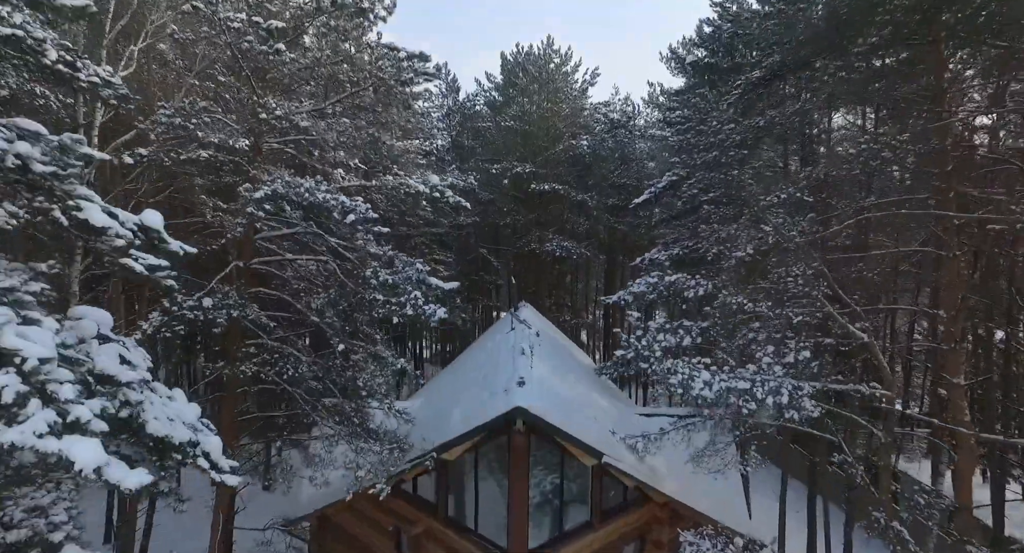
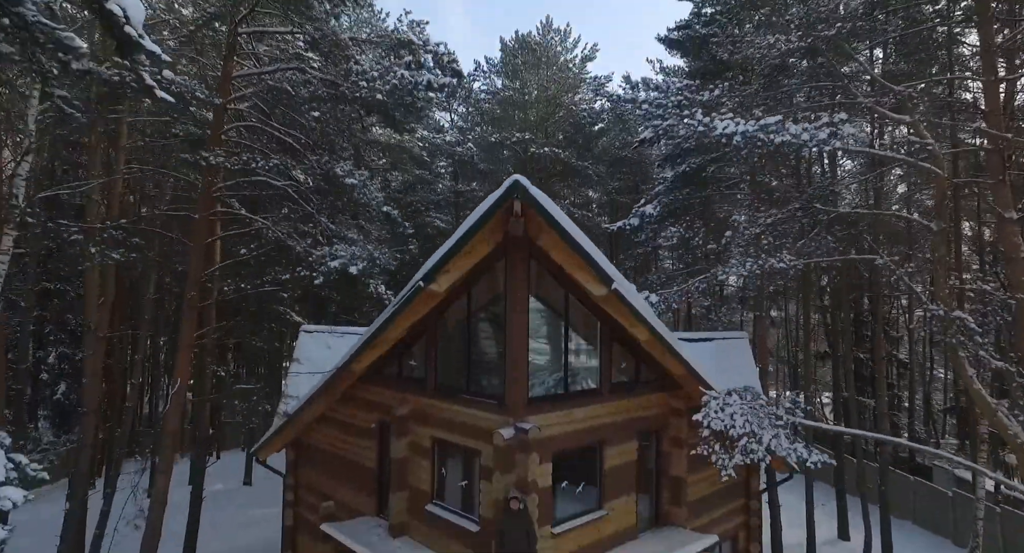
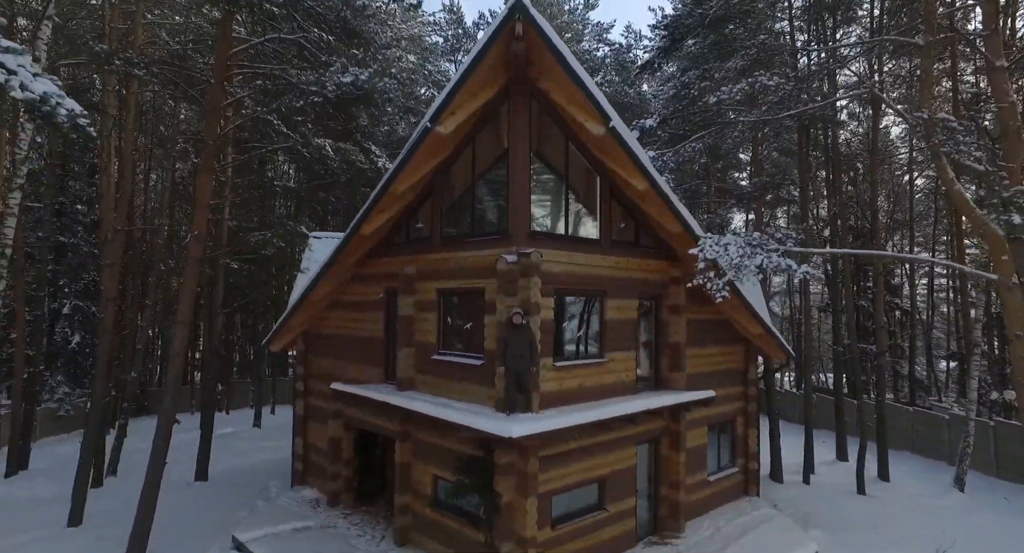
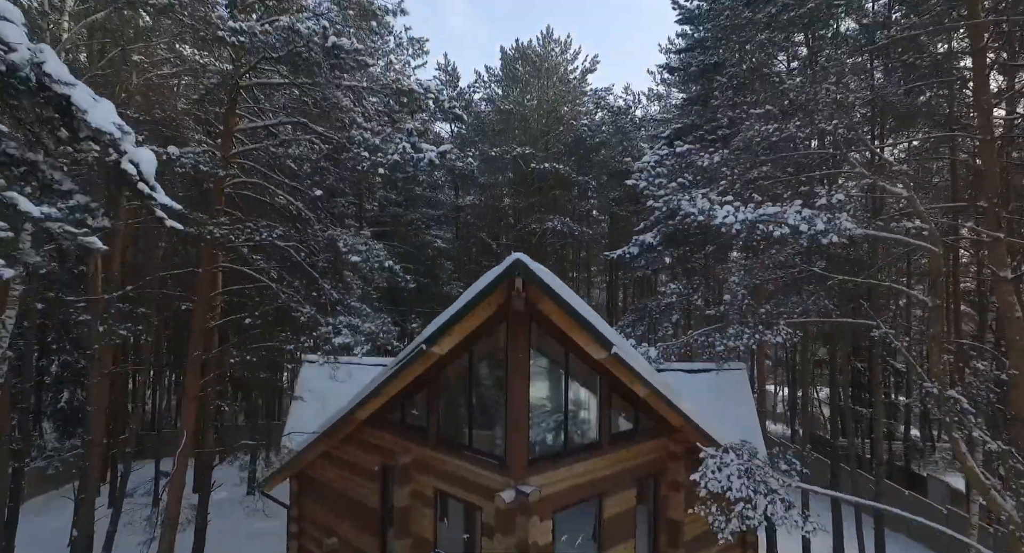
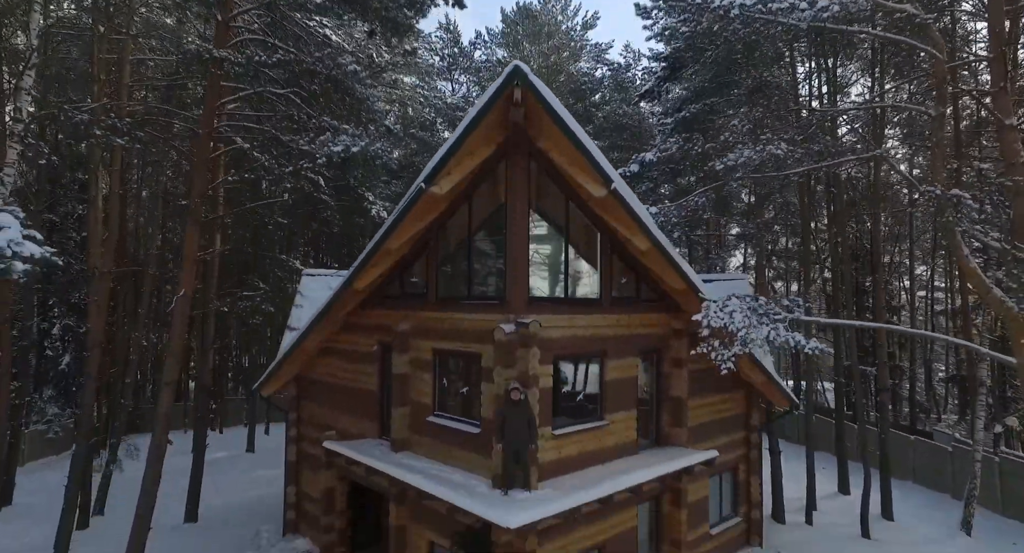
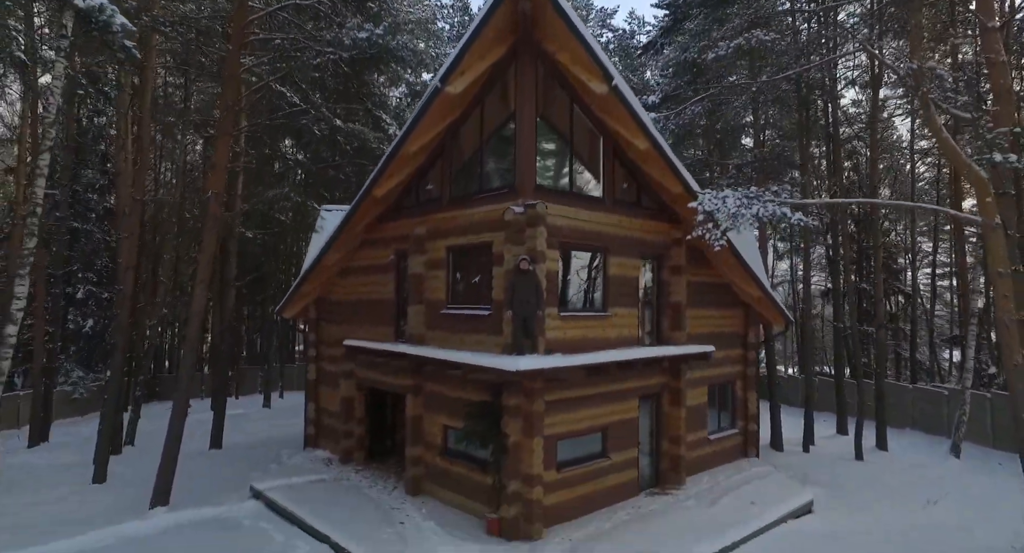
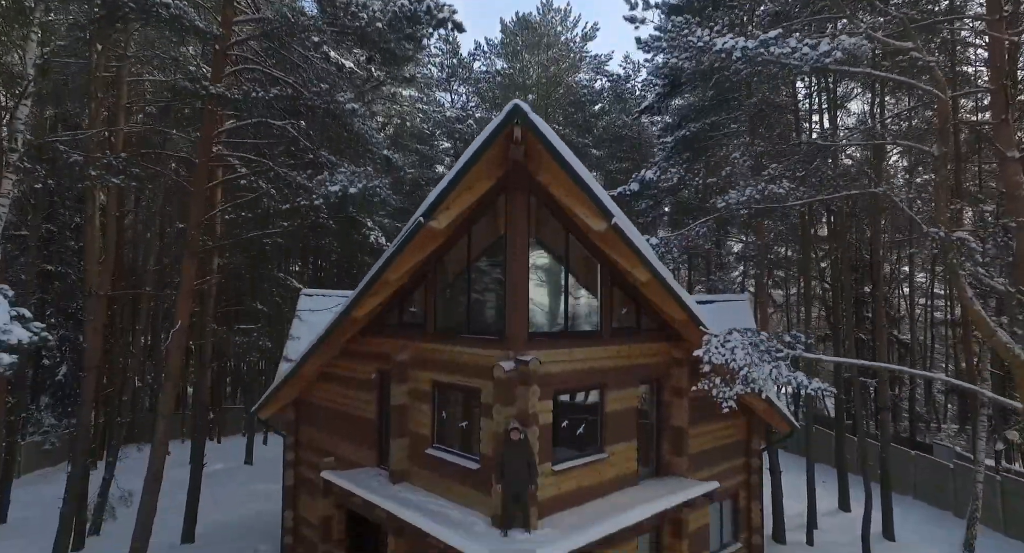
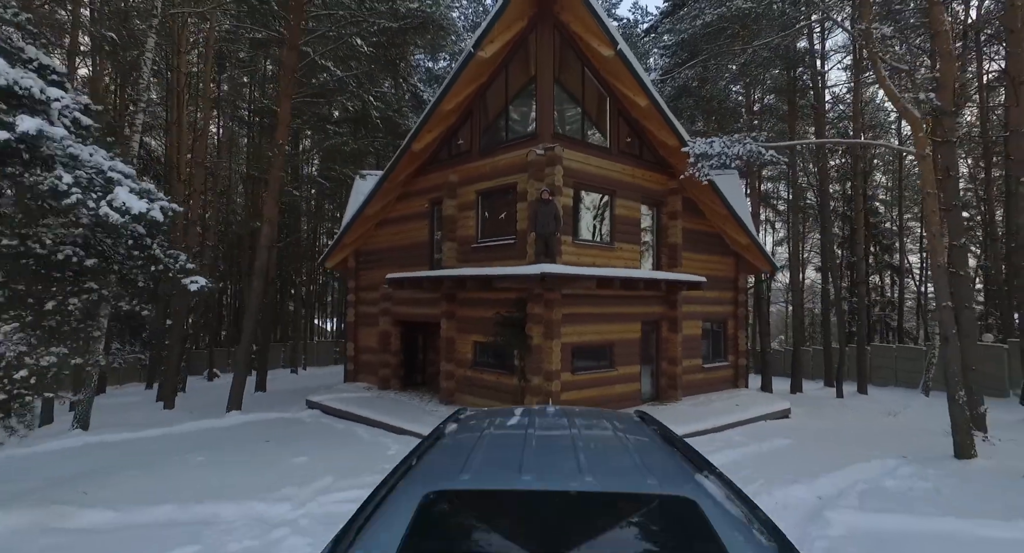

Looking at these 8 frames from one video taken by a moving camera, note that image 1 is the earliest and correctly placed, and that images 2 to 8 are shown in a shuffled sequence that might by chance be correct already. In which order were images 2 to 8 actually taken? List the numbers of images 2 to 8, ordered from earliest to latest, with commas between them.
4, 2, 7, 5, 3, 6, 8
